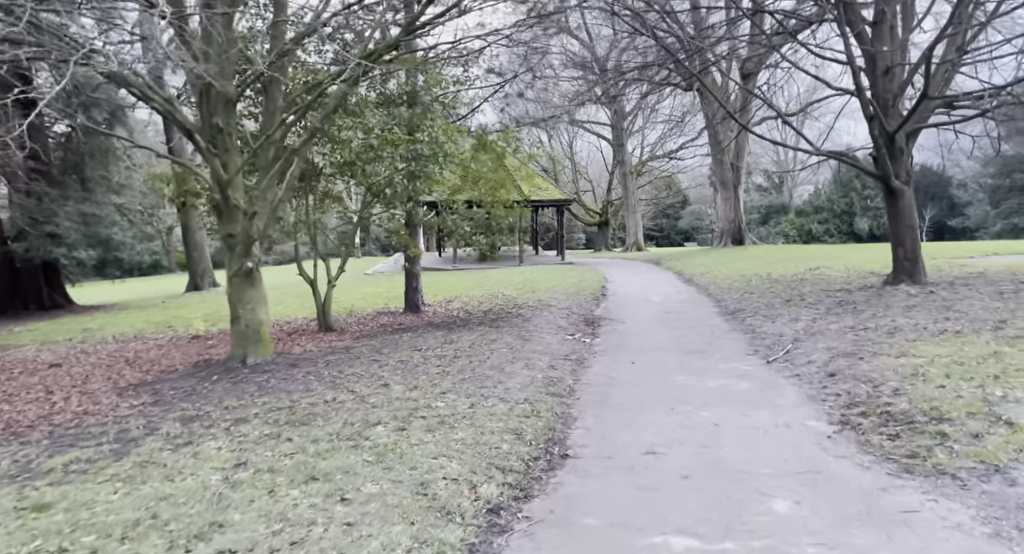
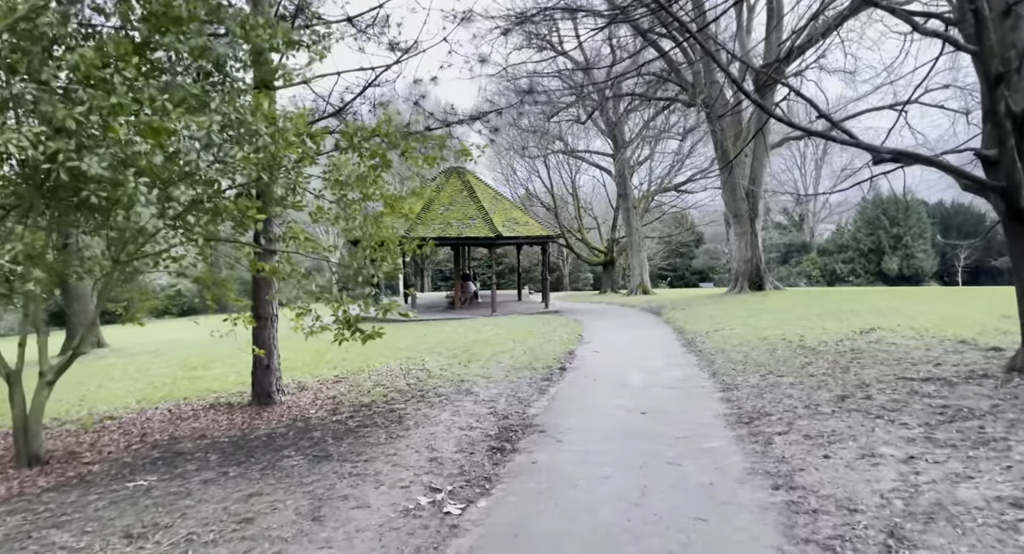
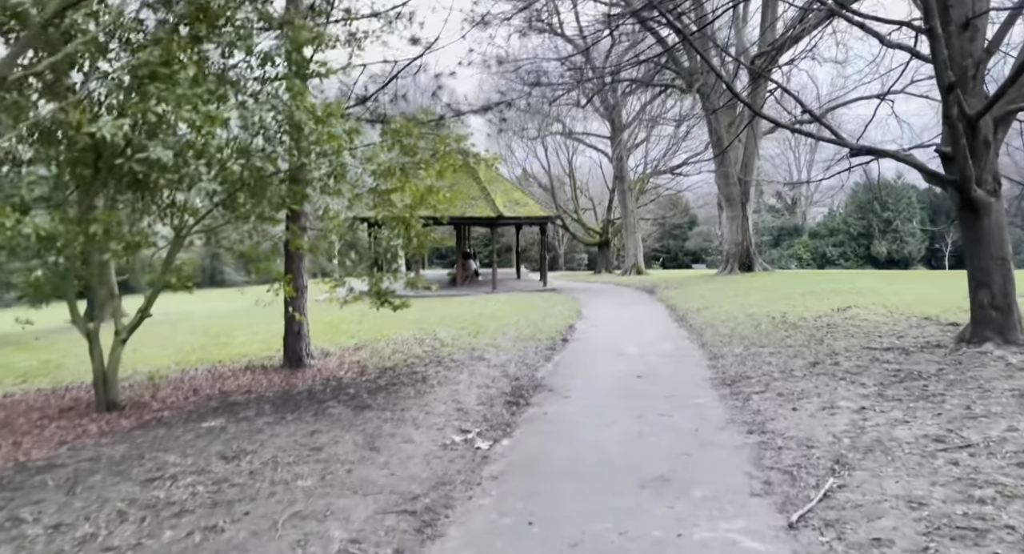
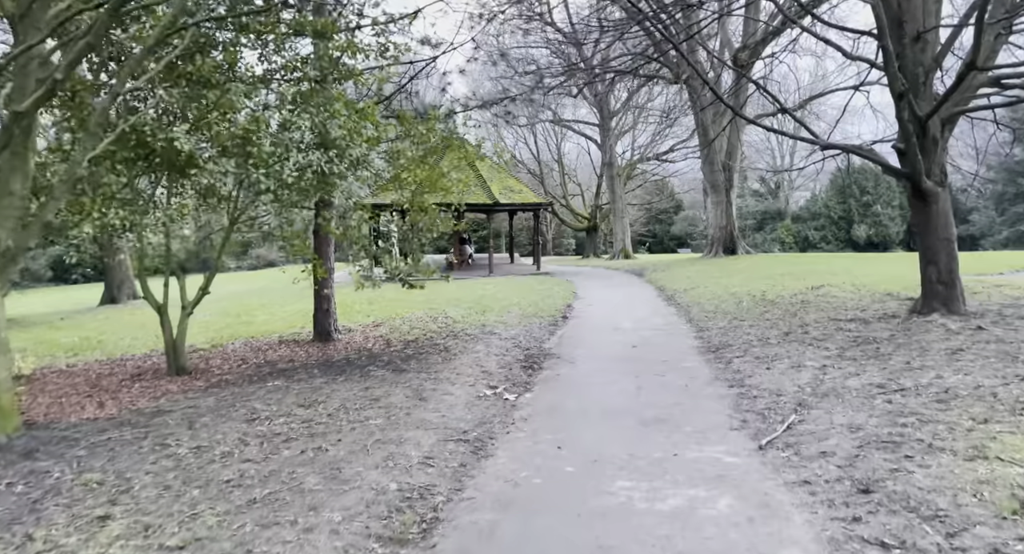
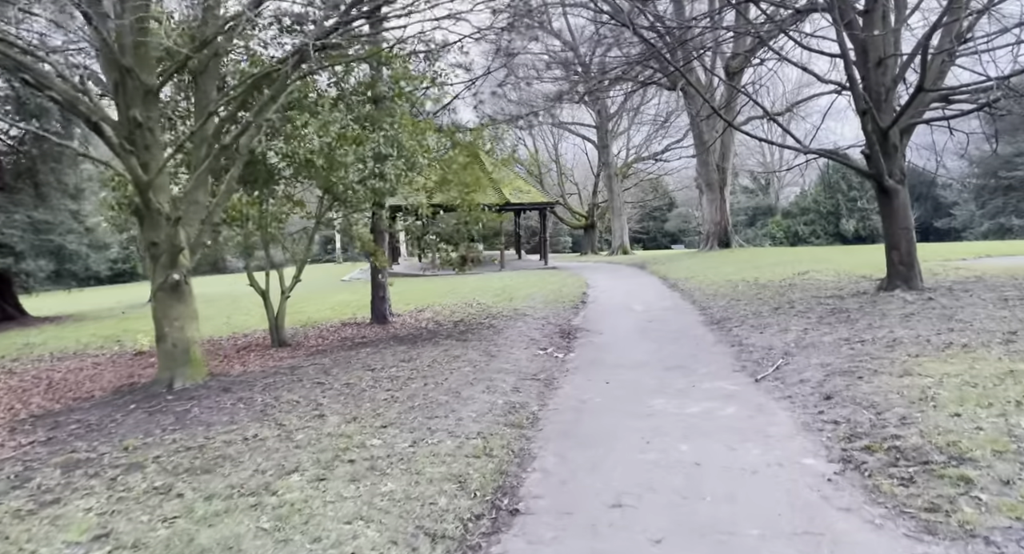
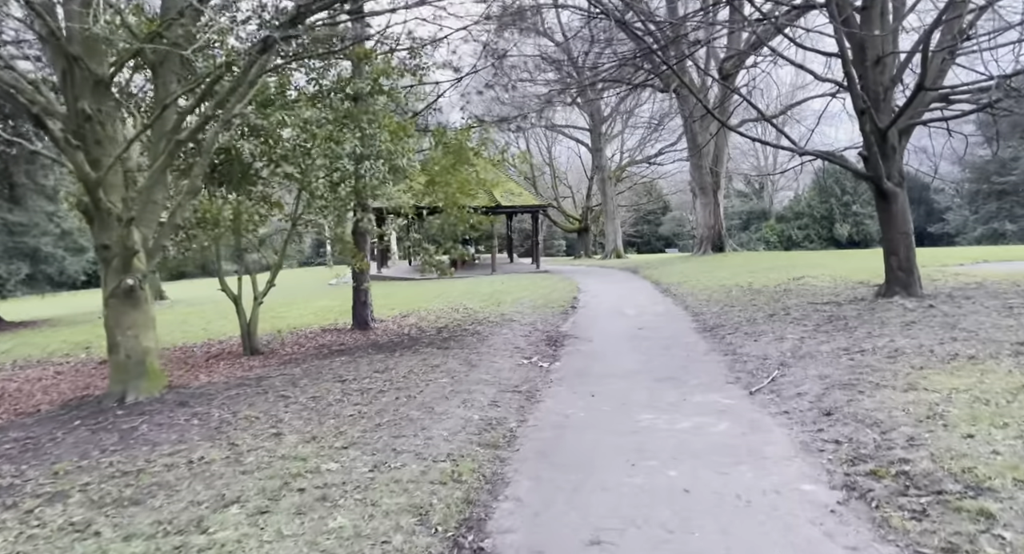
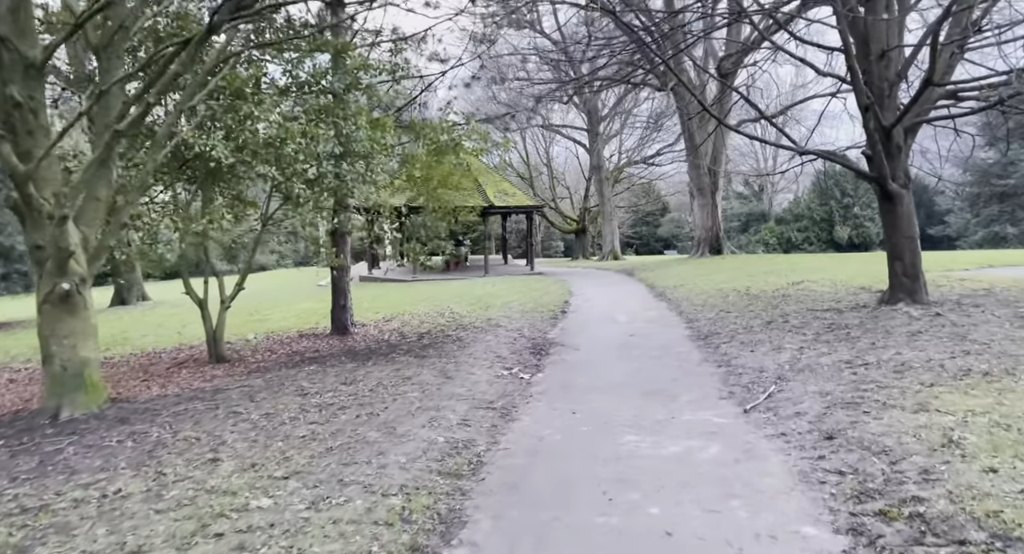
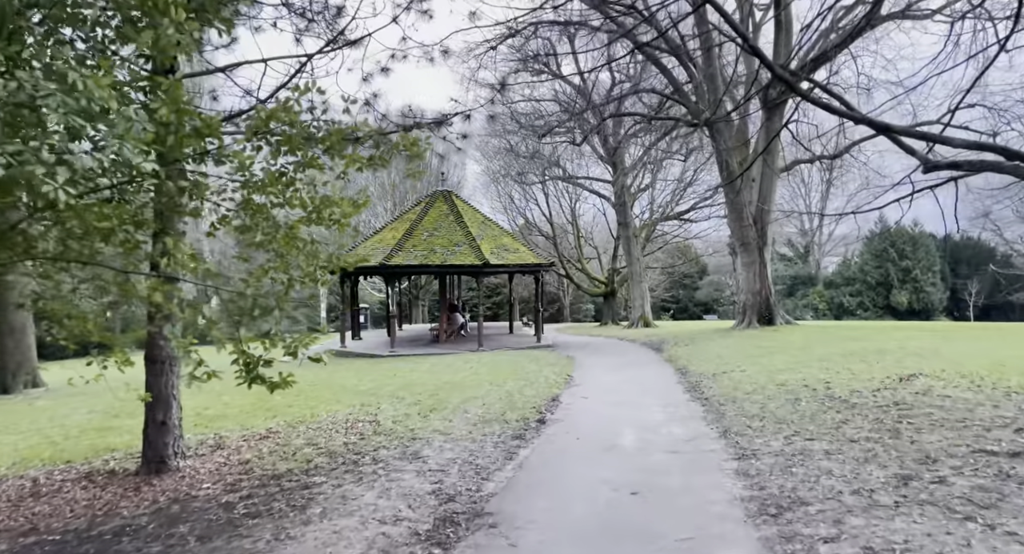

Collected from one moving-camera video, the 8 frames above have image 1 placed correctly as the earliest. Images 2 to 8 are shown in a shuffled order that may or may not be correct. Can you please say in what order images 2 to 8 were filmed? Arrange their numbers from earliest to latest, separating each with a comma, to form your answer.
5, 6, 7, 4, 3, 2, 8
